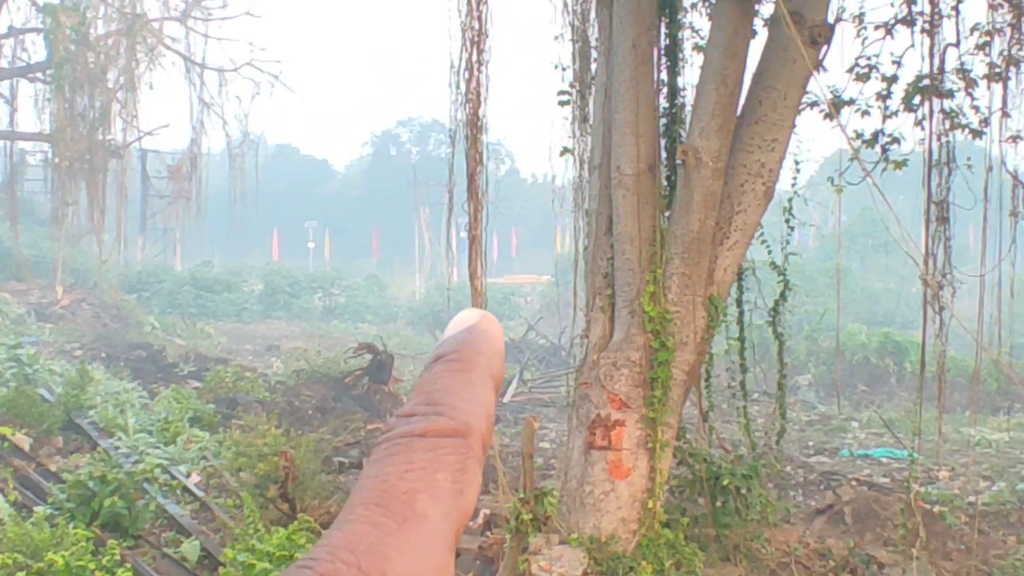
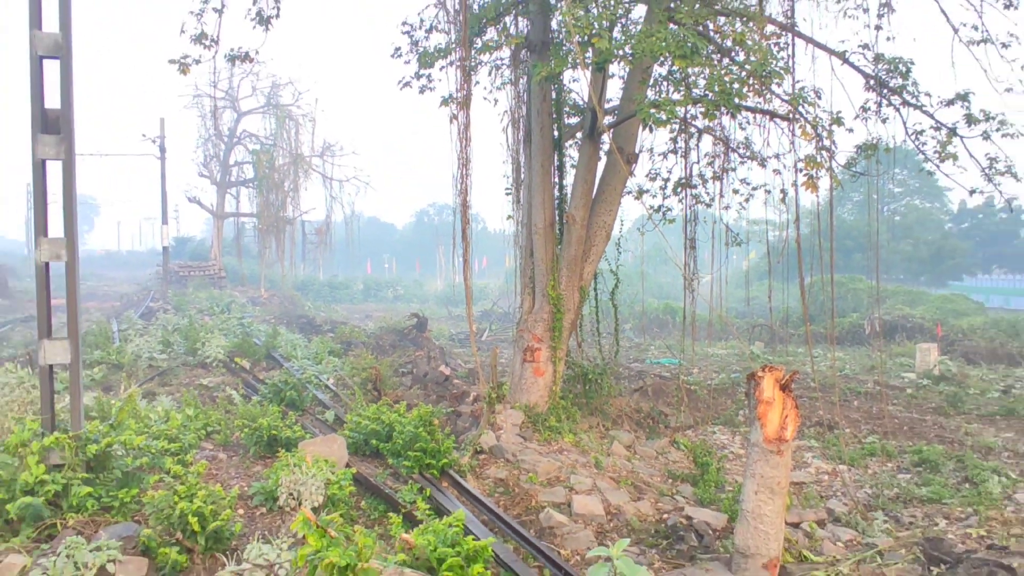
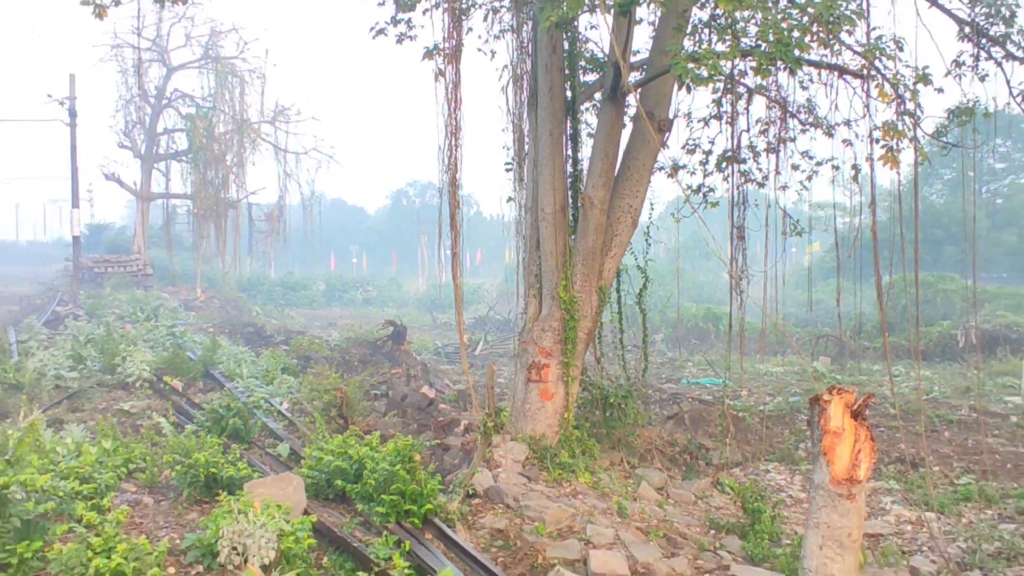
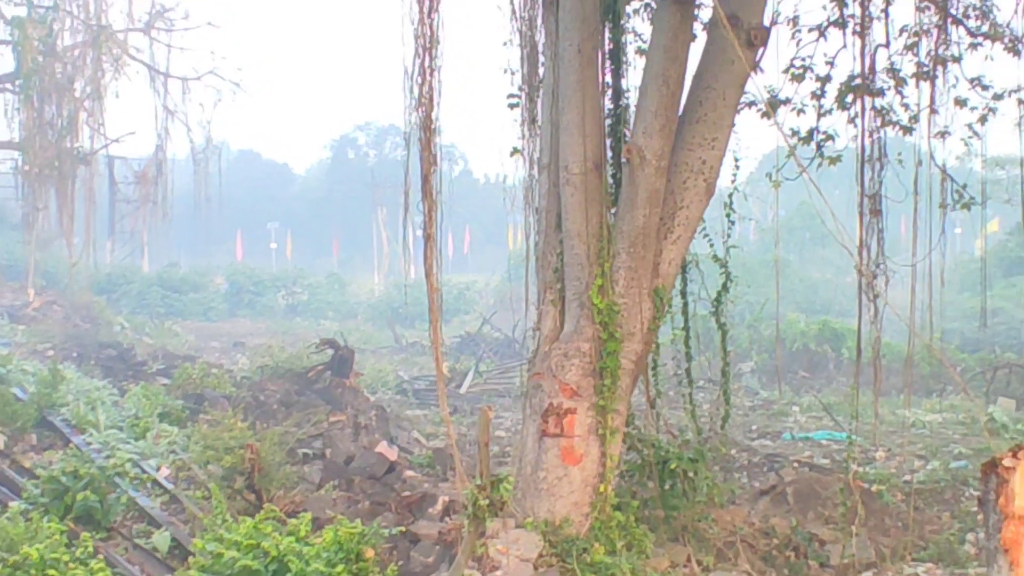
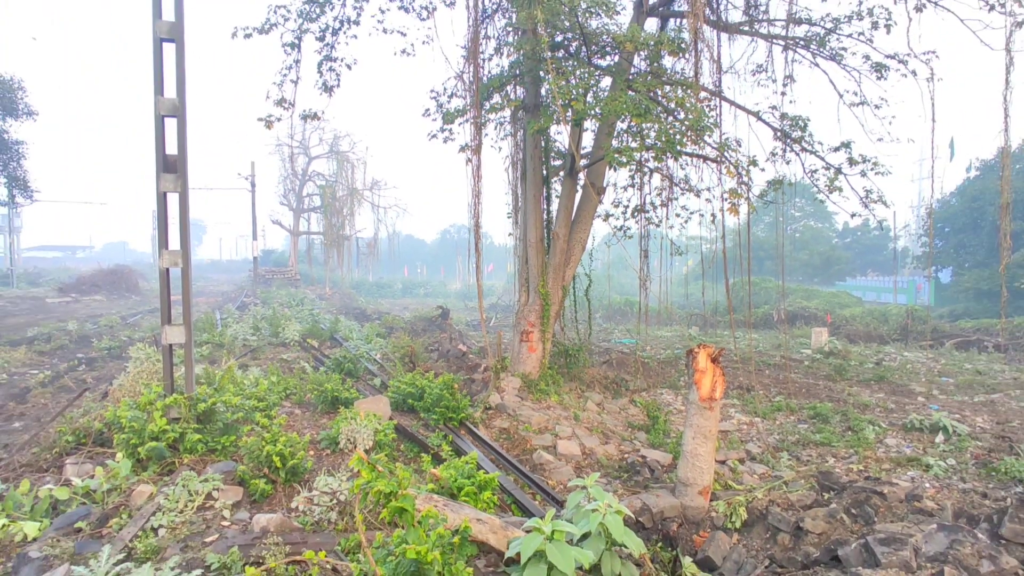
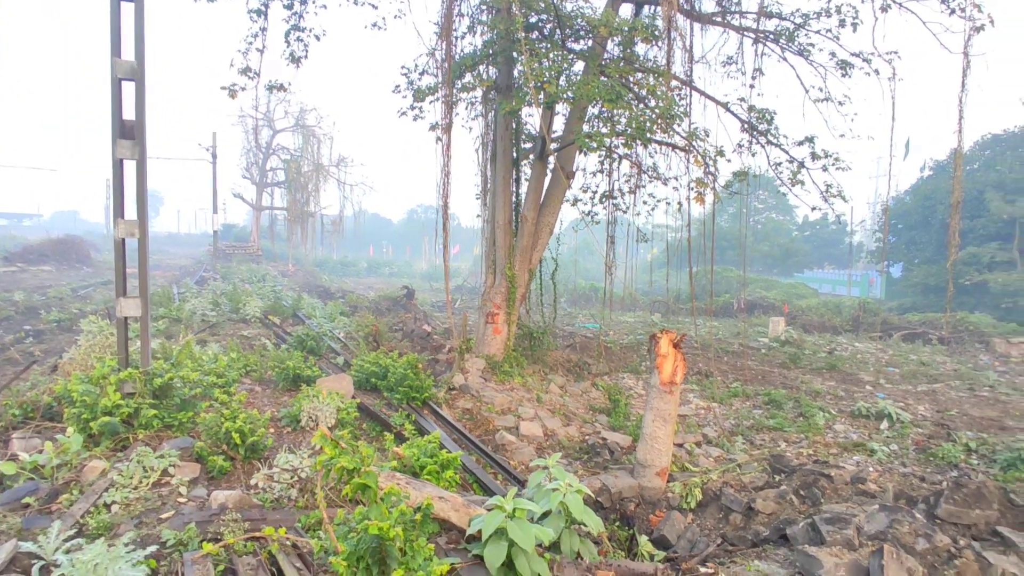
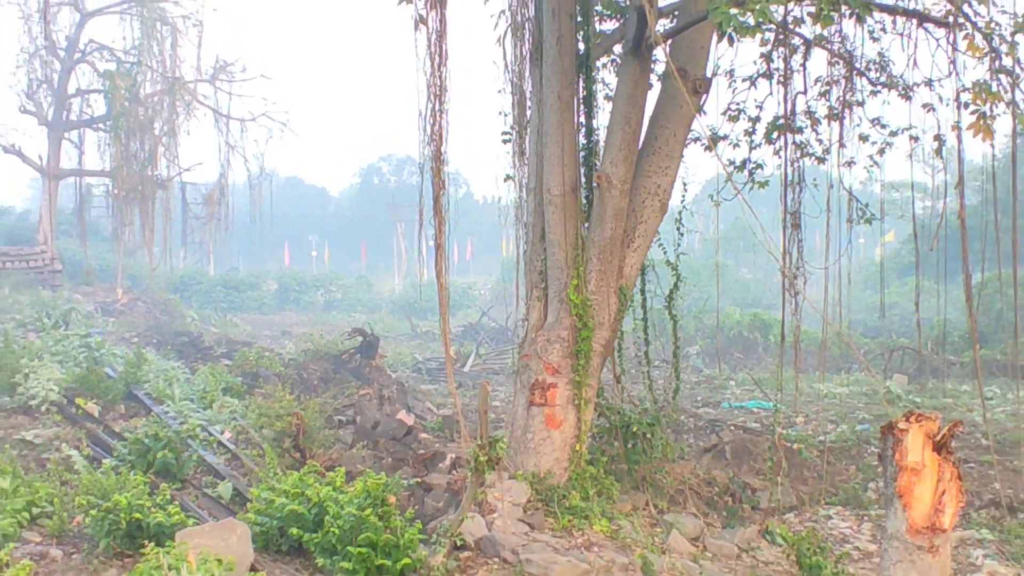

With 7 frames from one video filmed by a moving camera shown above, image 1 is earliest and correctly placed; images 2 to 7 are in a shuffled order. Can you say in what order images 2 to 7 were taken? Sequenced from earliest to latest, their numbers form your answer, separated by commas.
4, 7, 3, 2, 5, 6
